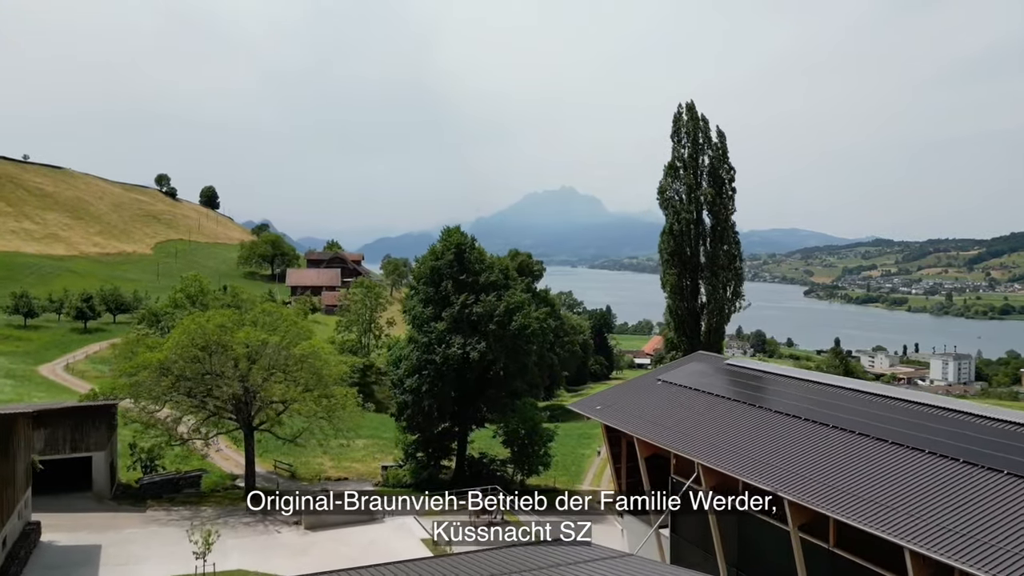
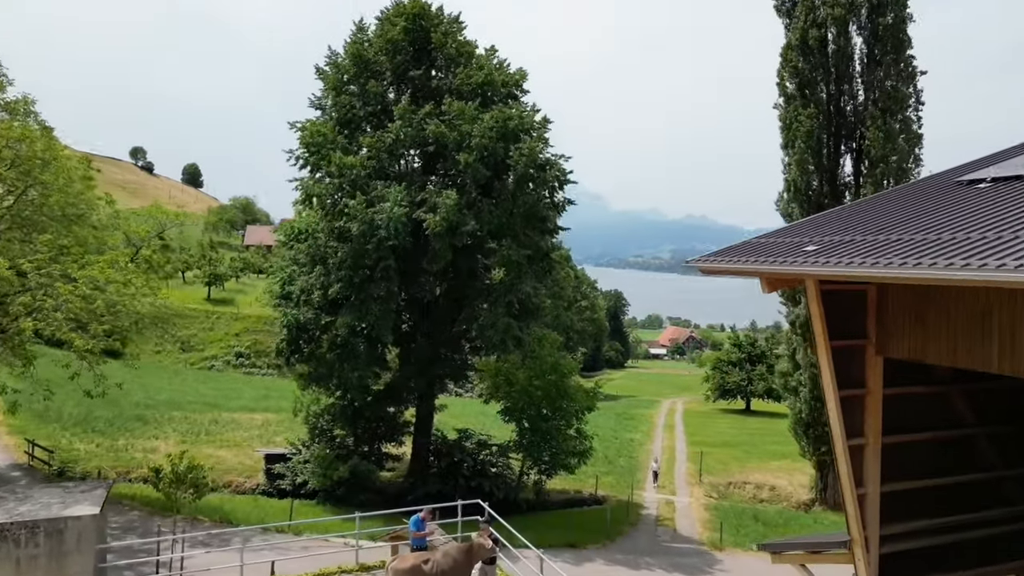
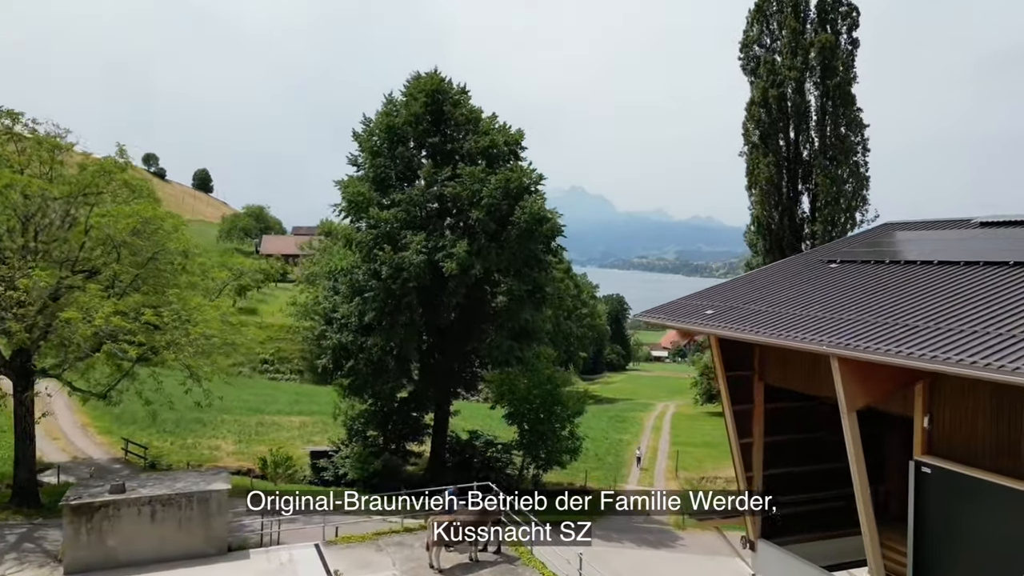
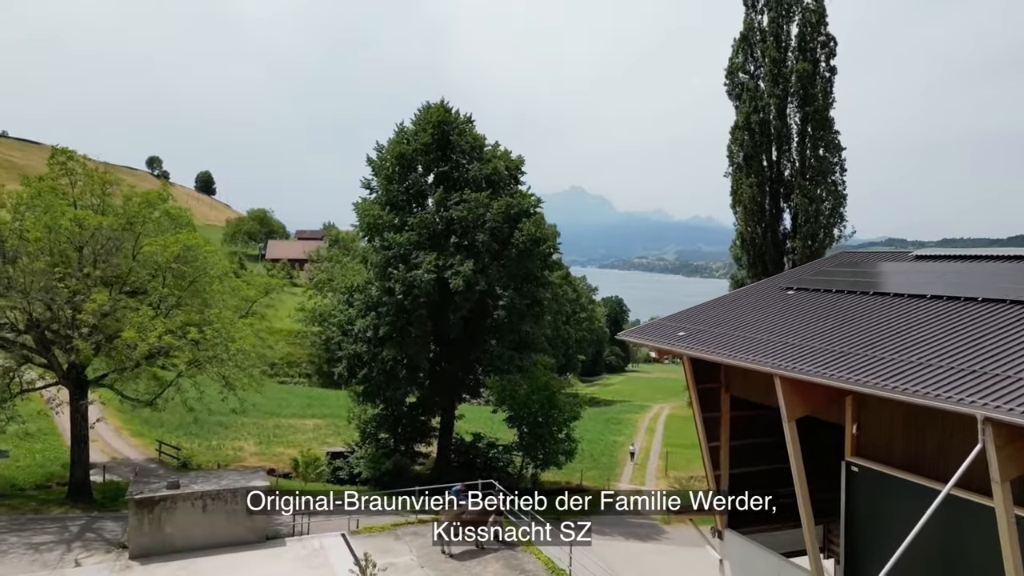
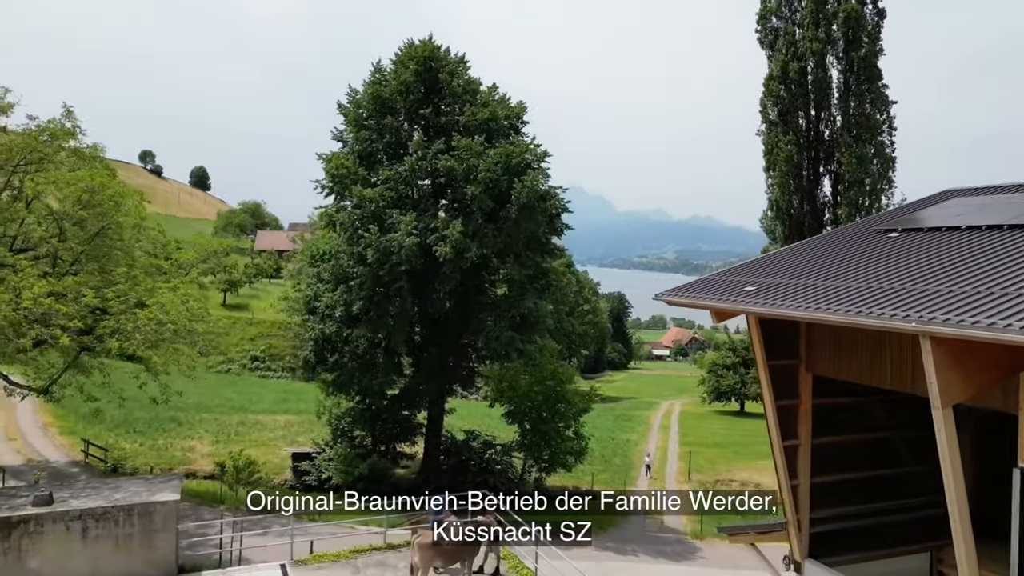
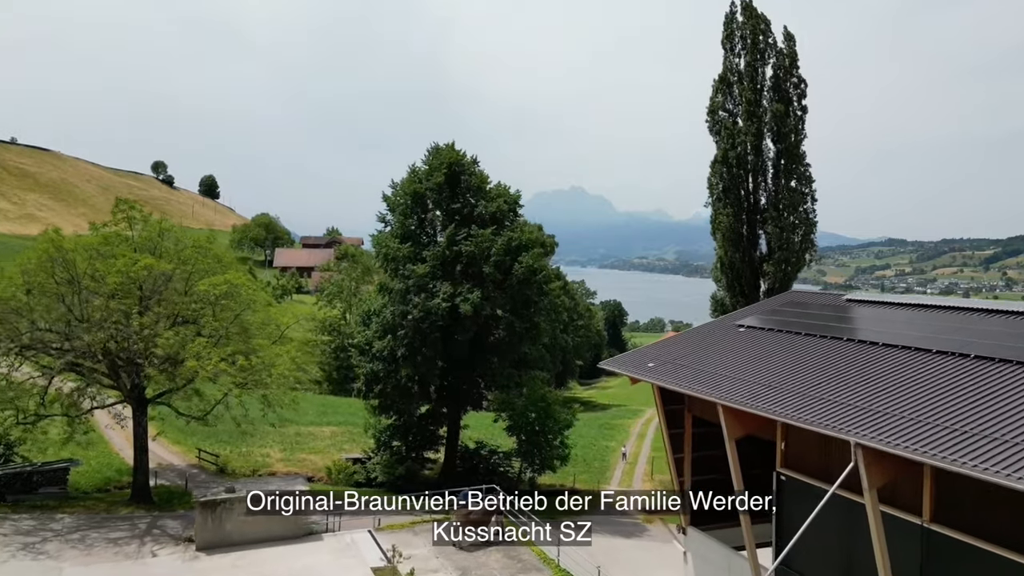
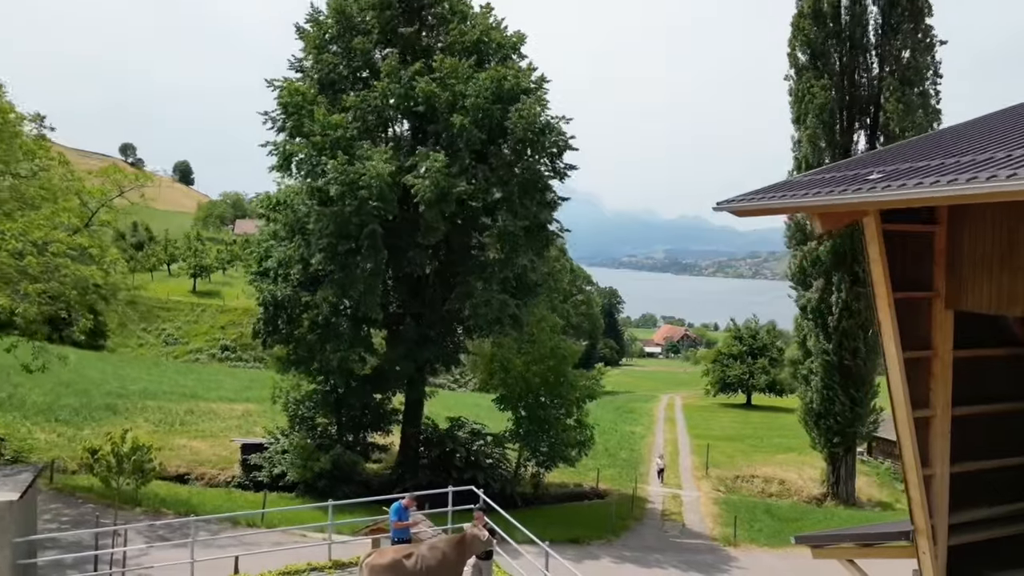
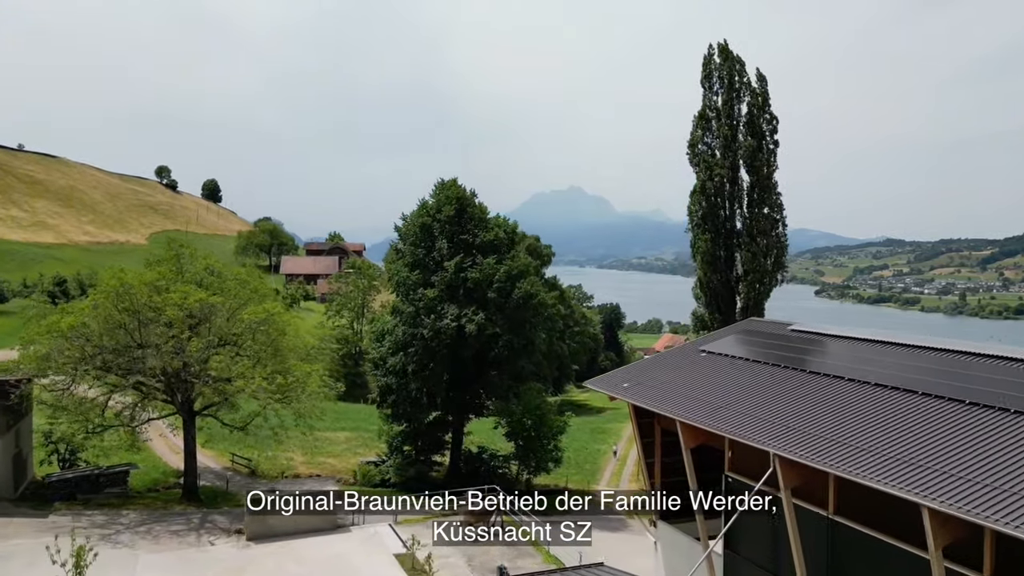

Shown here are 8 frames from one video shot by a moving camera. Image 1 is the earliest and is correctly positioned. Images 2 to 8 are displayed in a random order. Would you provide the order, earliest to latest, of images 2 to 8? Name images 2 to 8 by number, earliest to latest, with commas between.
8, 6, 4, 3, 5, 2, 7
